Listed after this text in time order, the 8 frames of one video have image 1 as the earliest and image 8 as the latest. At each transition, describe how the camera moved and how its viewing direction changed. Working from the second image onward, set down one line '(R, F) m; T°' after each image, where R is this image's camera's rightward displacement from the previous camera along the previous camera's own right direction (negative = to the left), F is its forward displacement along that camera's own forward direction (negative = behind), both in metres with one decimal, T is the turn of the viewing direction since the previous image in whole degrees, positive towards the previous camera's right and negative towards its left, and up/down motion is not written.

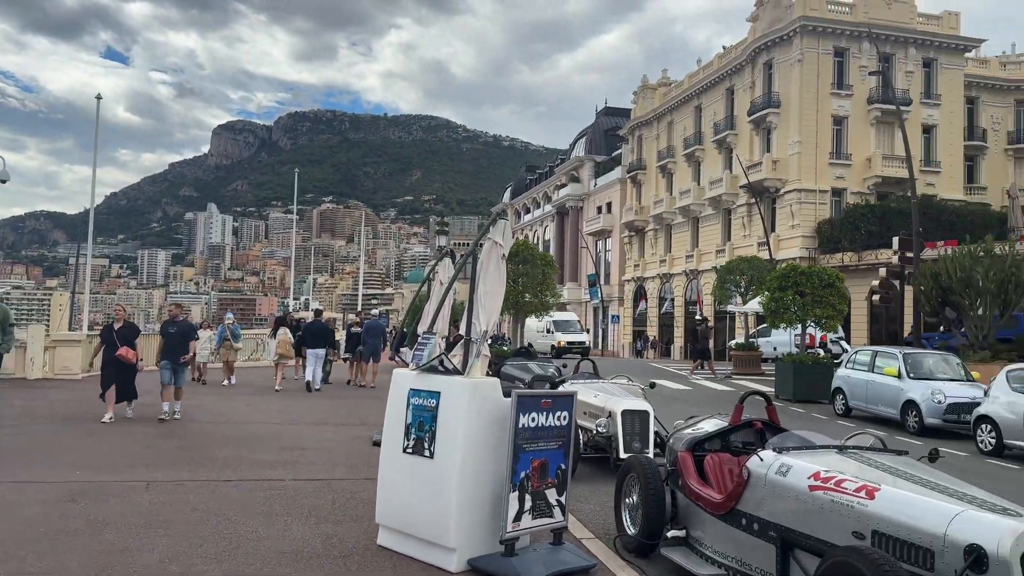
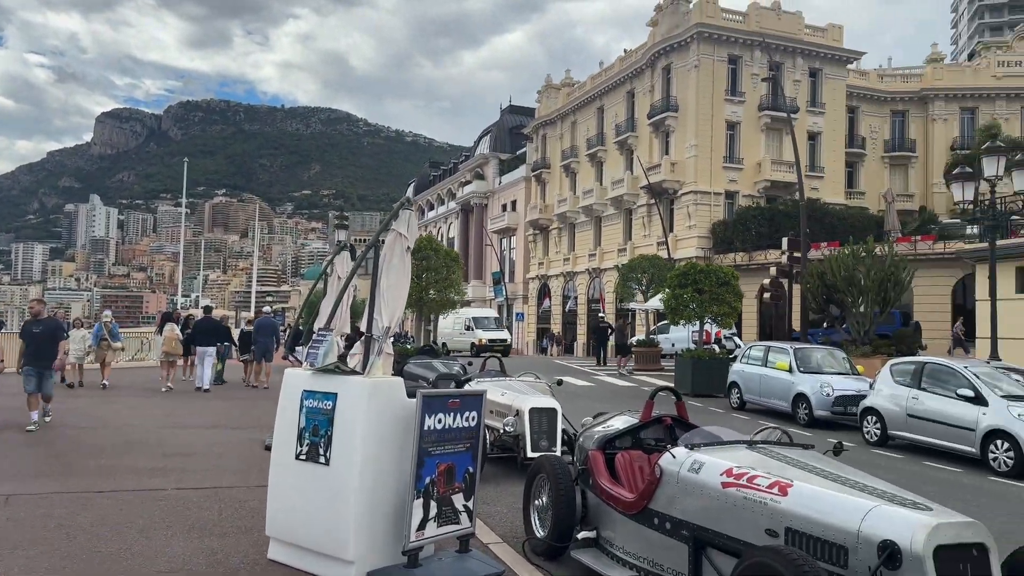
(0.0, +0.3) m; +7°
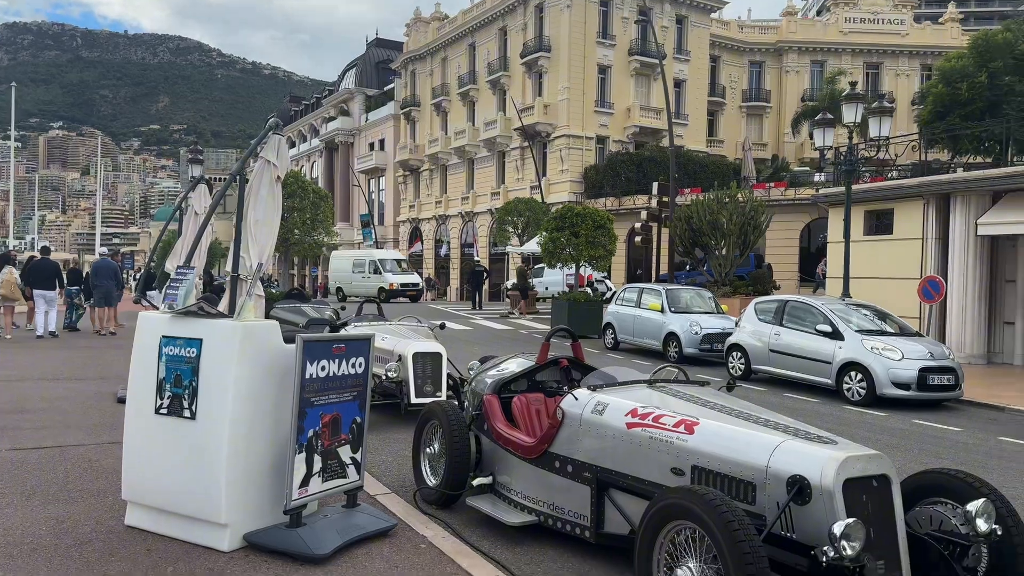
(-0.1, +0.4) m; +10°
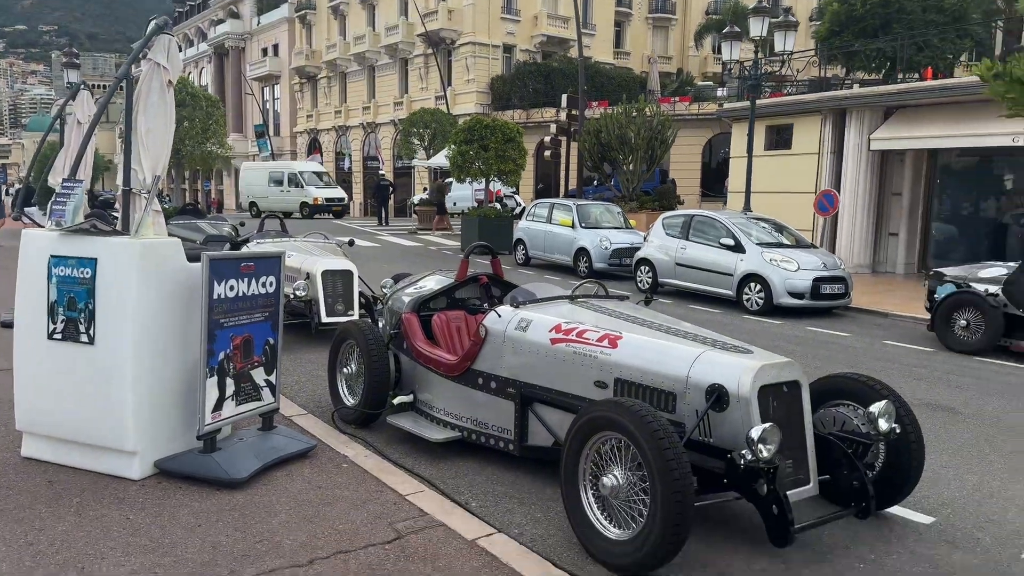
(-0.1, +0.1) m; +7°
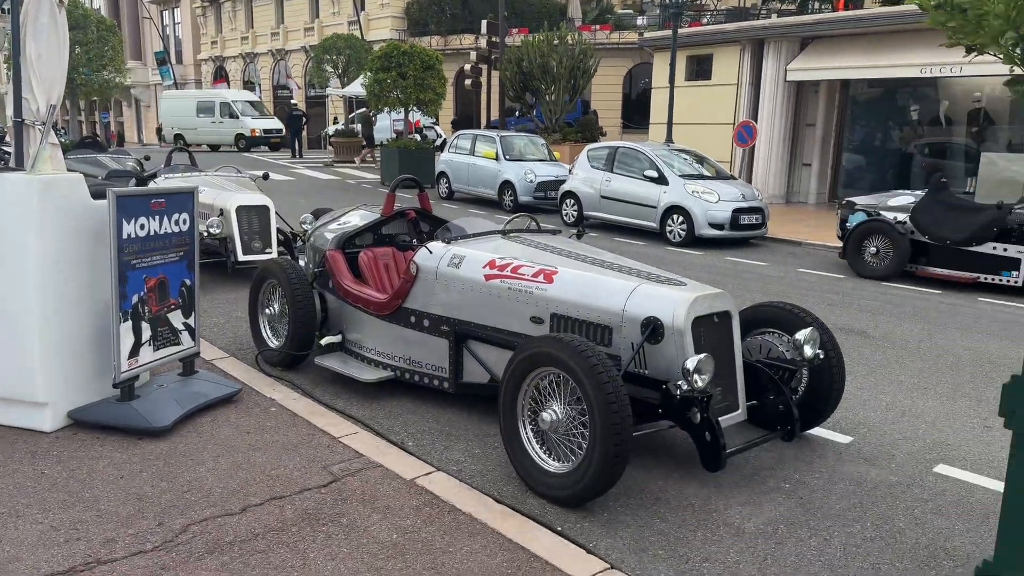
(-0.1, +0.1) m; +6°
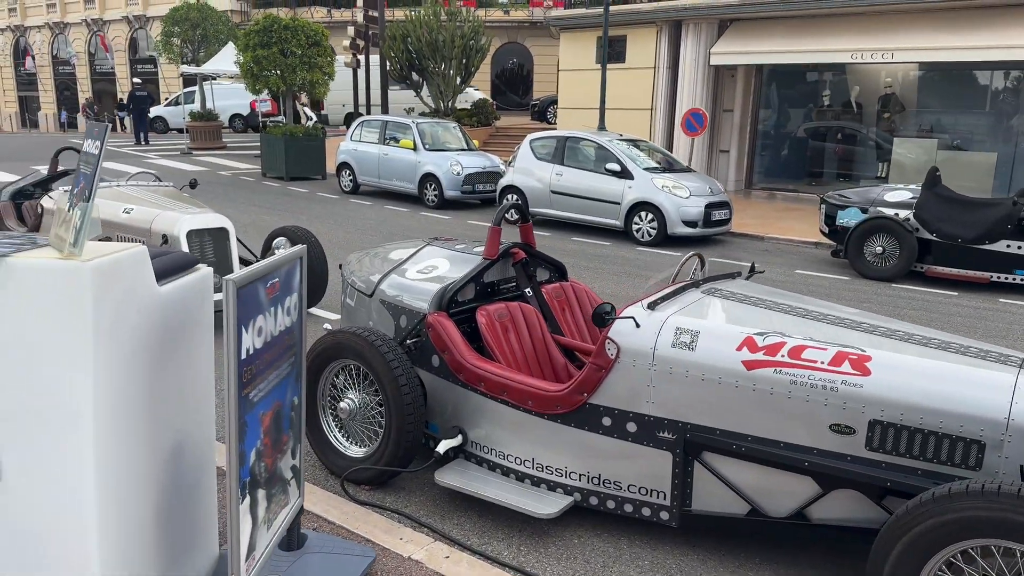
(-1.7, +1.7) m; +11°
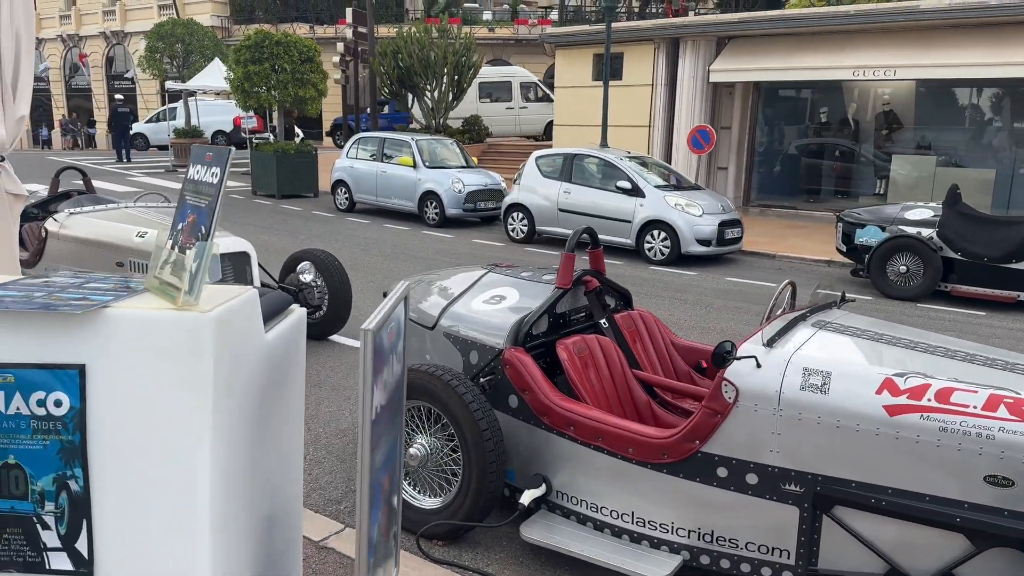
(-0.5, +0.3) m; +2°
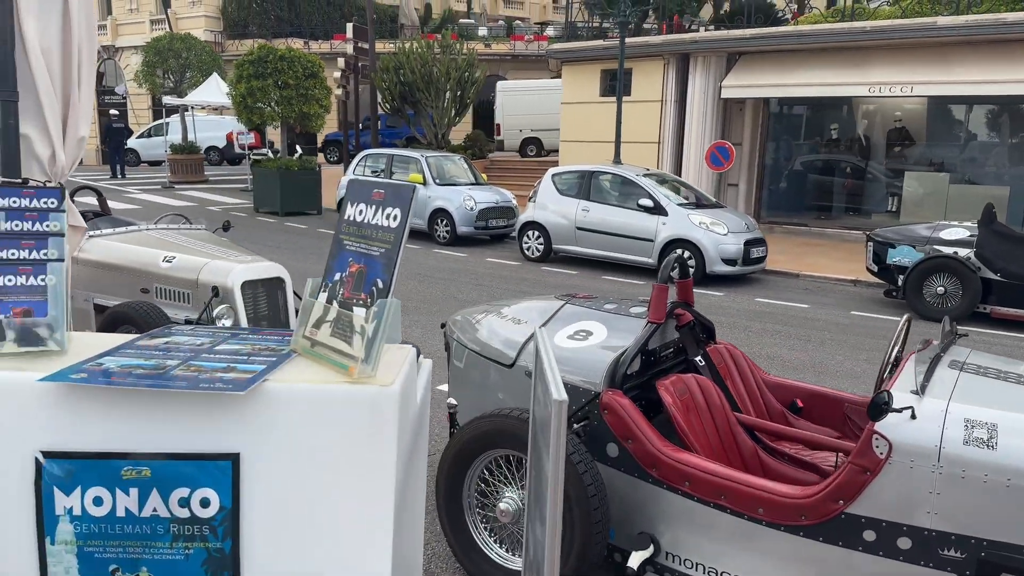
(-0.5, +0.3) m; +1°
